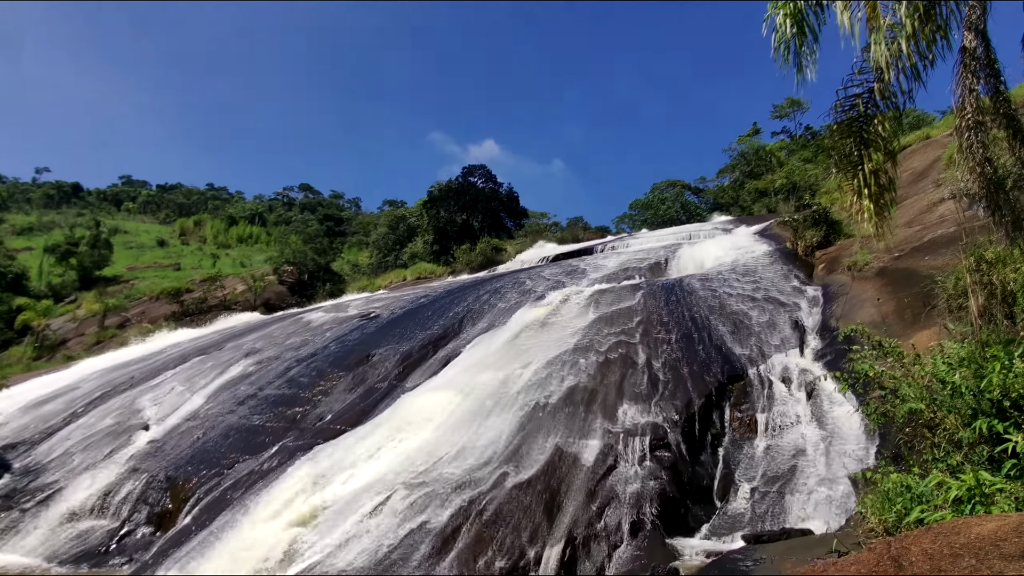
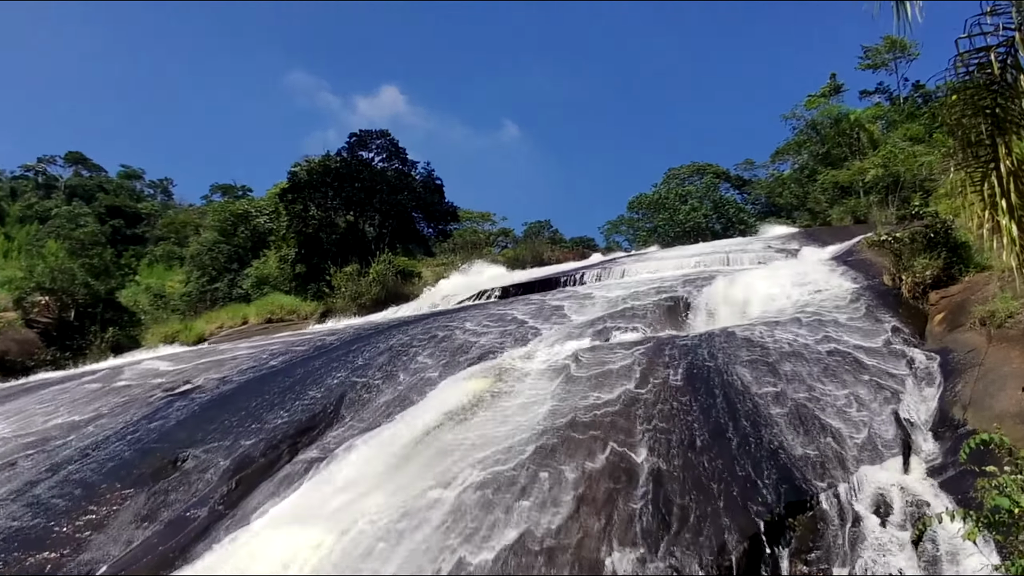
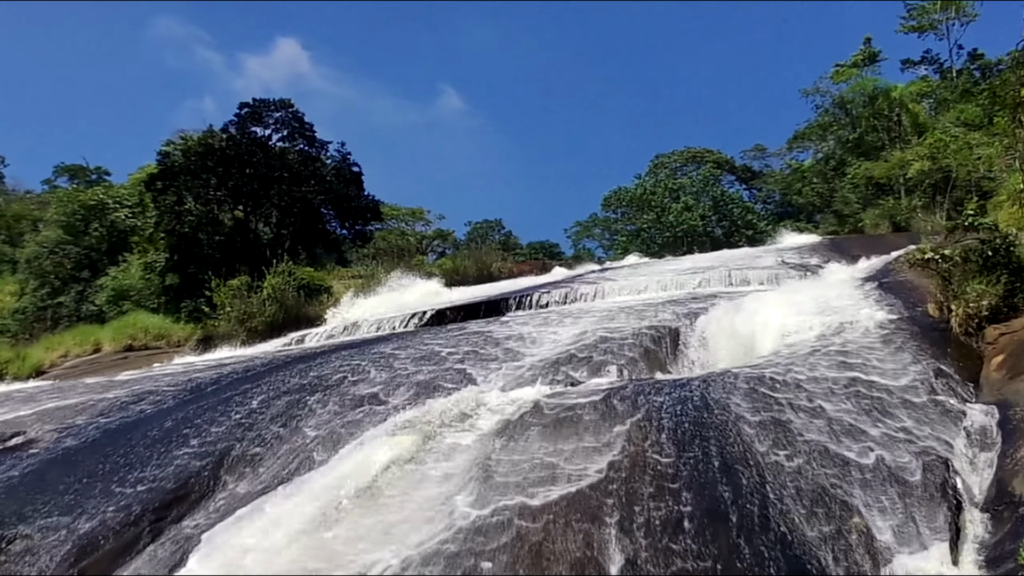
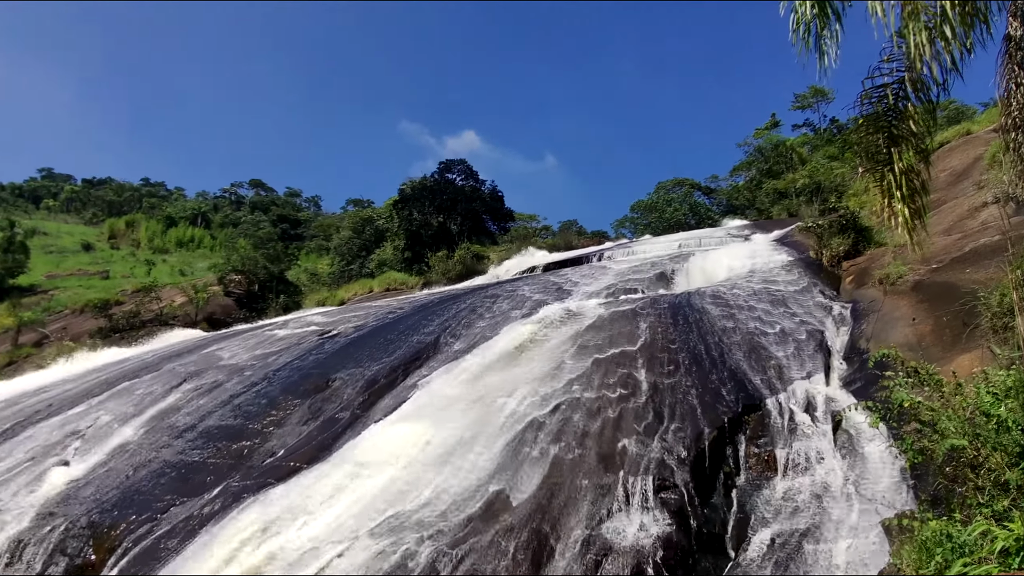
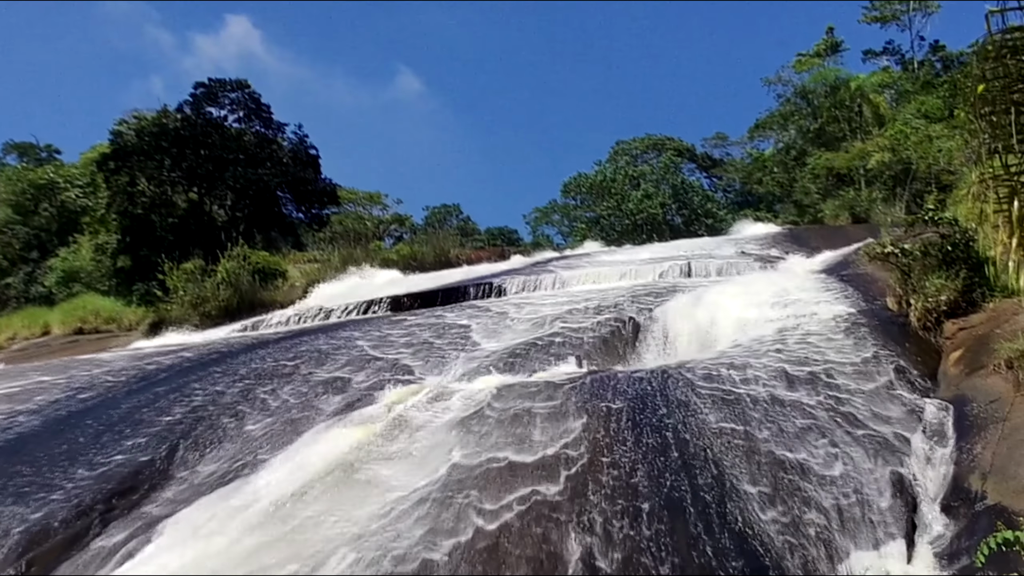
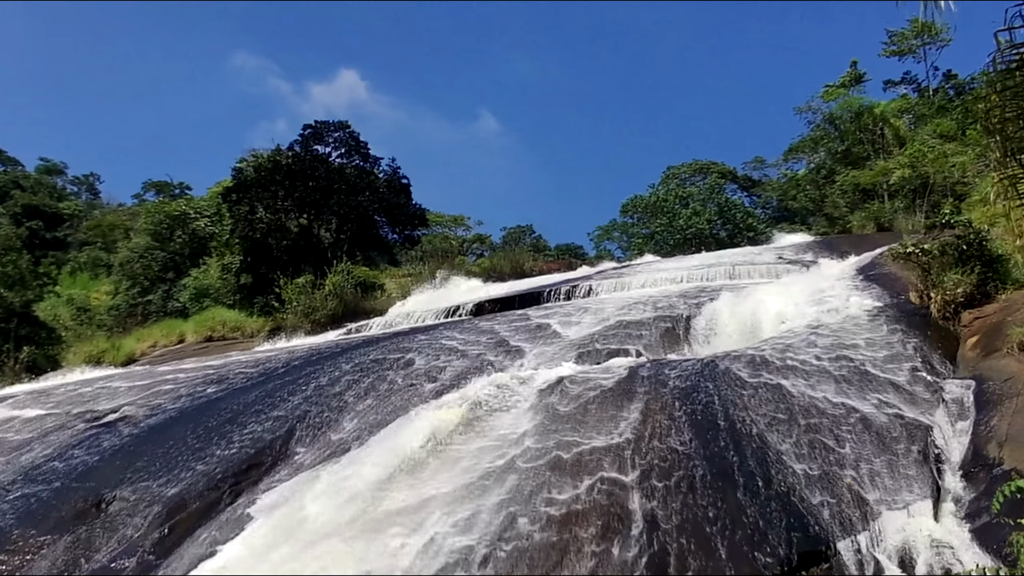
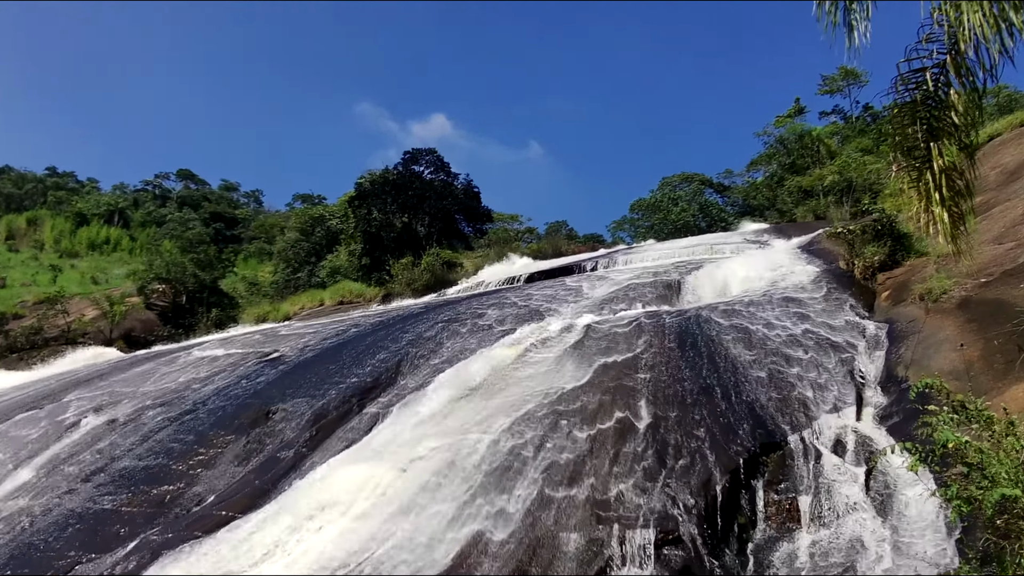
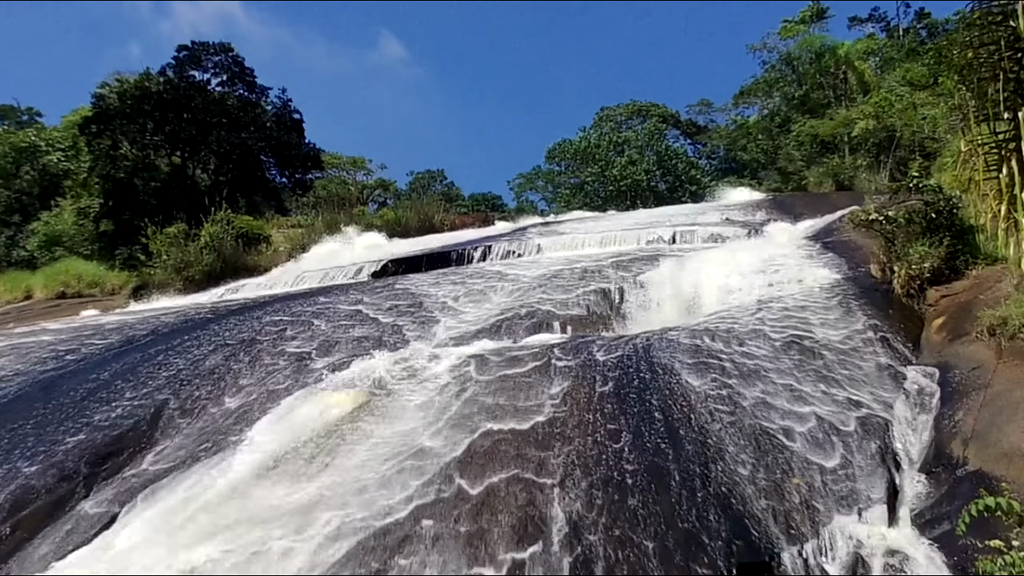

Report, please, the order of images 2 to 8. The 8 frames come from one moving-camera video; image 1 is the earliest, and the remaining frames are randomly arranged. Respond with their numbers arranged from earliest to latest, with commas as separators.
4, 7, 2, 6, 3, 5, 8
